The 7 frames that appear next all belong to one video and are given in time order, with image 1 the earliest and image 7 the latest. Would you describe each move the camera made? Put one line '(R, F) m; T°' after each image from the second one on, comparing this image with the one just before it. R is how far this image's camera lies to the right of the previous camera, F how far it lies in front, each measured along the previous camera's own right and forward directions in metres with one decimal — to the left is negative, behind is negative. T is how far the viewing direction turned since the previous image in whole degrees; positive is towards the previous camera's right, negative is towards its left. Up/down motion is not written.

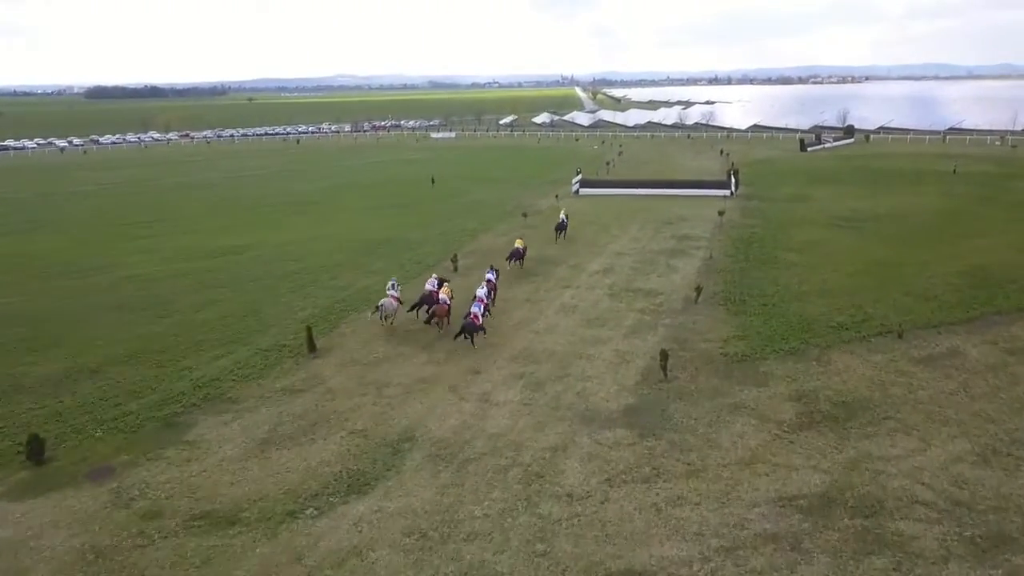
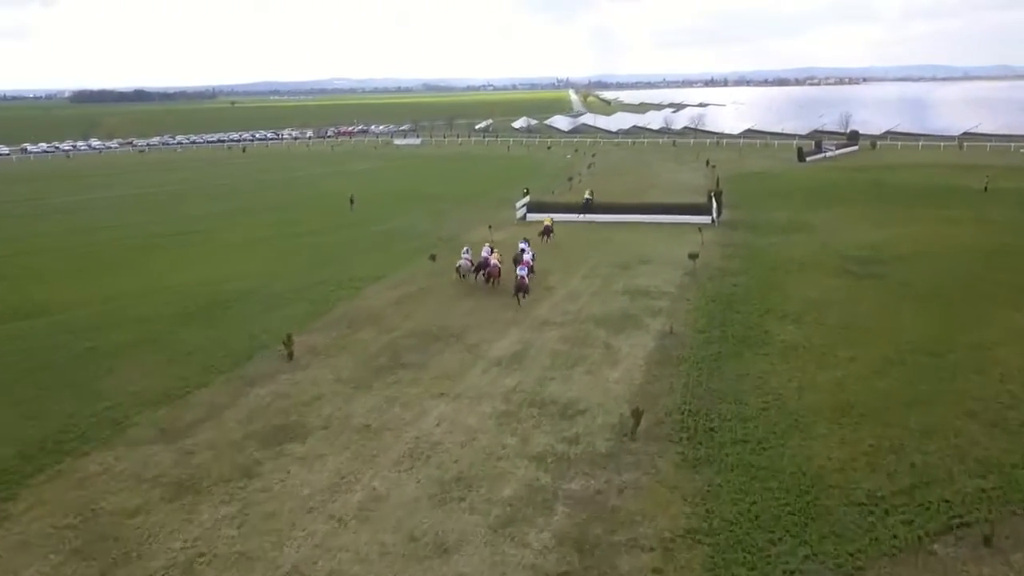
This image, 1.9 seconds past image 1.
(+2.8, +7.7) m; 0°
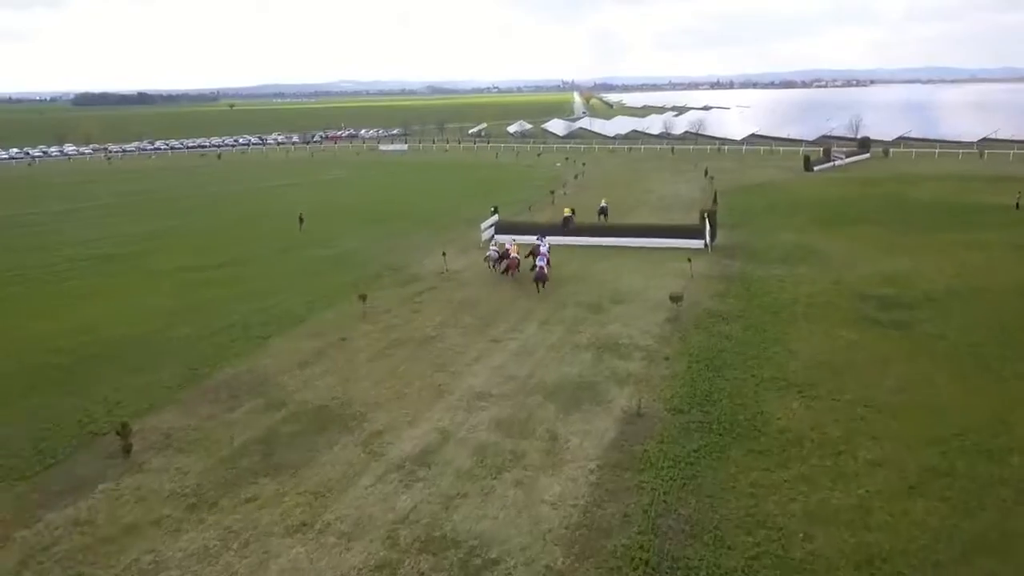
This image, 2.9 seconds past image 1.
(+1.5, +4.0) m; 0°
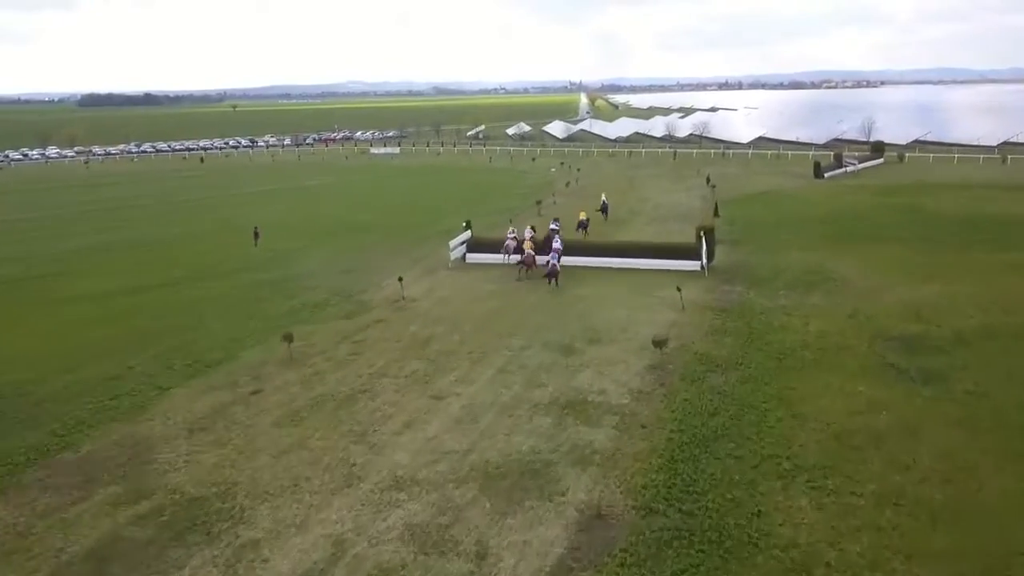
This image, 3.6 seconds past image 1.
(+1.1, +3.1) m; -1°
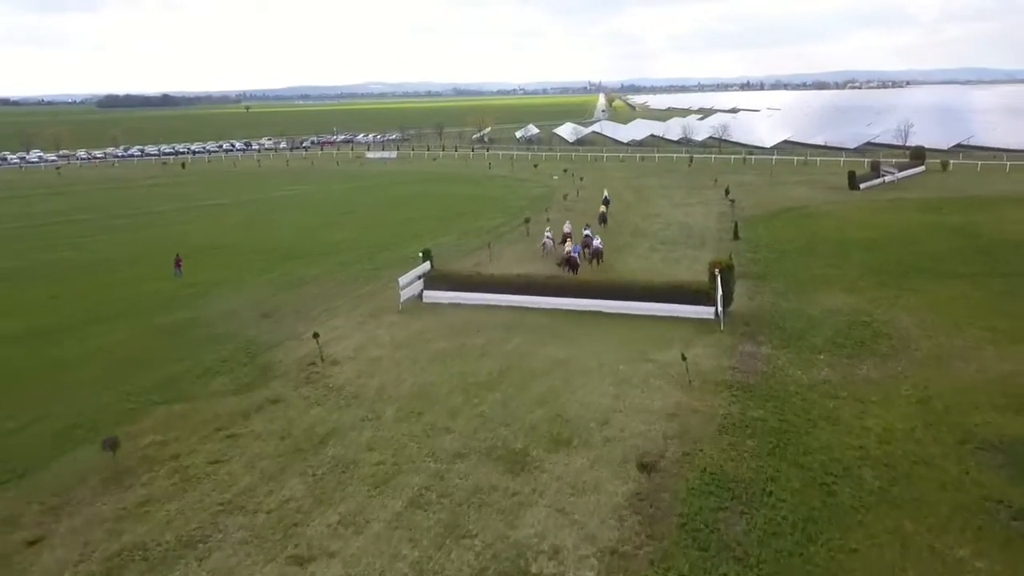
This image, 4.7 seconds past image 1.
(+1.3, +5.0) m; -1°
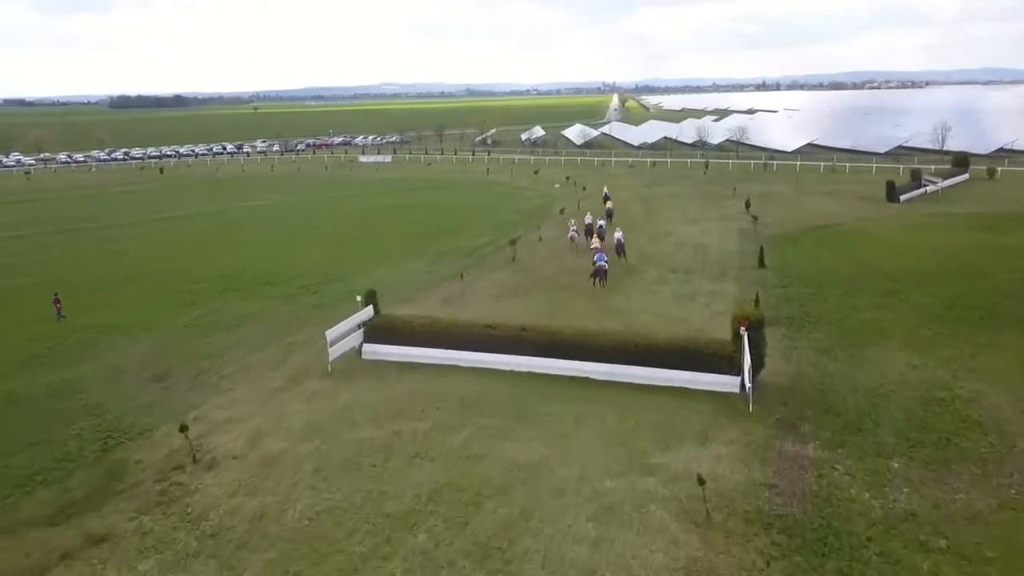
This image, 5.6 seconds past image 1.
(+1.0, +4.5) m; -1°
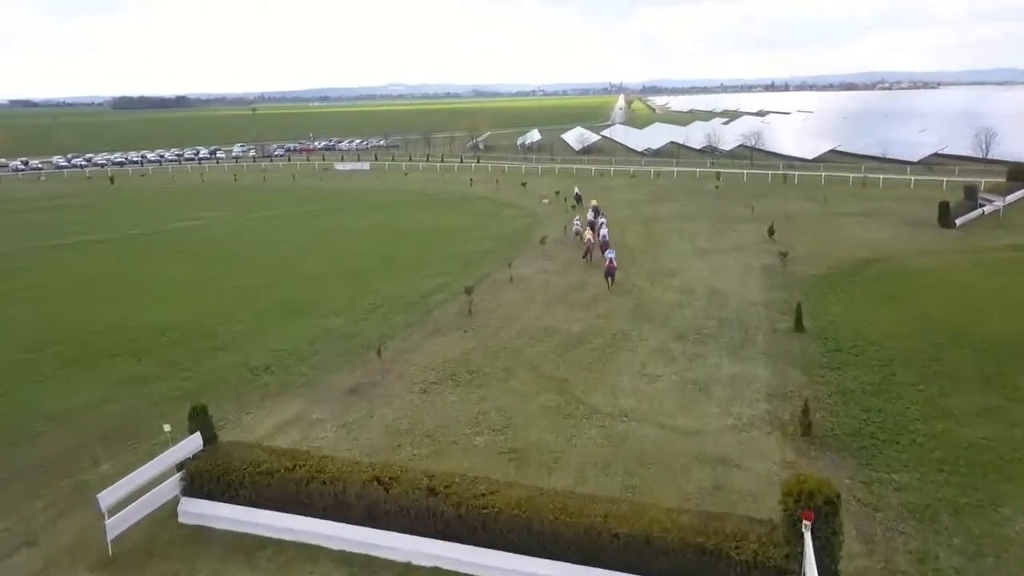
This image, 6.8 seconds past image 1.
(+1.2, +6.0) m; 0°
